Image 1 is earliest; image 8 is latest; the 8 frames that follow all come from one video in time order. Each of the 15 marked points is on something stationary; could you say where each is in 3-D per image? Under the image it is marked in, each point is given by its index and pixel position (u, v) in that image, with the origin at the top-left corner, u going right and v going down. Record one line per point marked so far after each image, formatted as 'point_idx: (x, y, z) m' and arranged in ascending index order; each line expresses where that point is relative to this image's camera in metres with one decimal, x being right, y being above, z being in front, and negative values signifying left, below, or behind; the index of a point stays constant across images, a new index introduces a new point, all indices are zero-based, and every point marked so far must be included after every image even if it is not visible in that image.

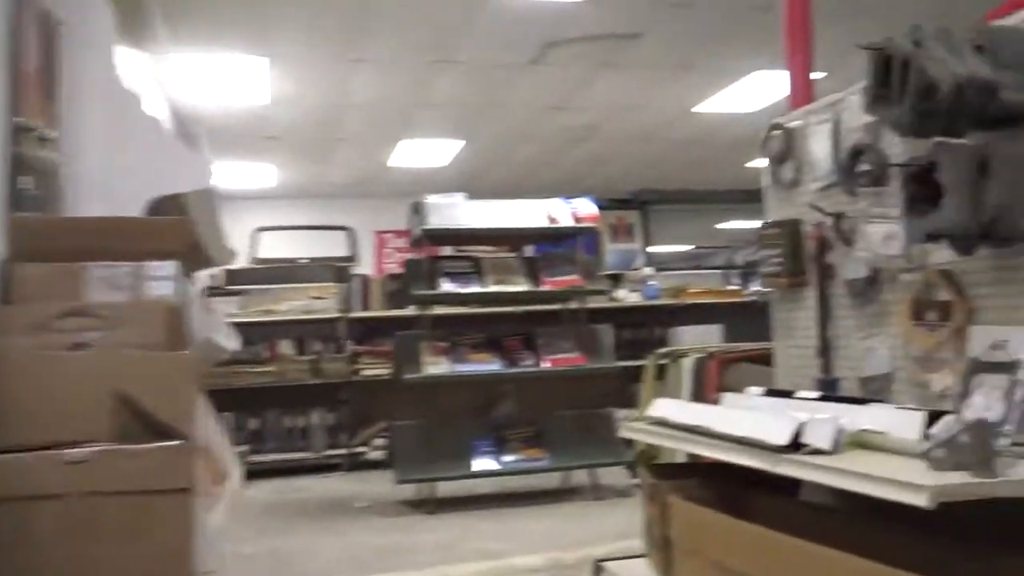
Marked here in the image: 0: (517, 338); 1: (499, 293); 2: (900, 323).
0: (0.0, -0.2, +3.5) m
1: (-0.1, 0.0, +3.5) m
2: (+0.6, -0.1, +1.4) m
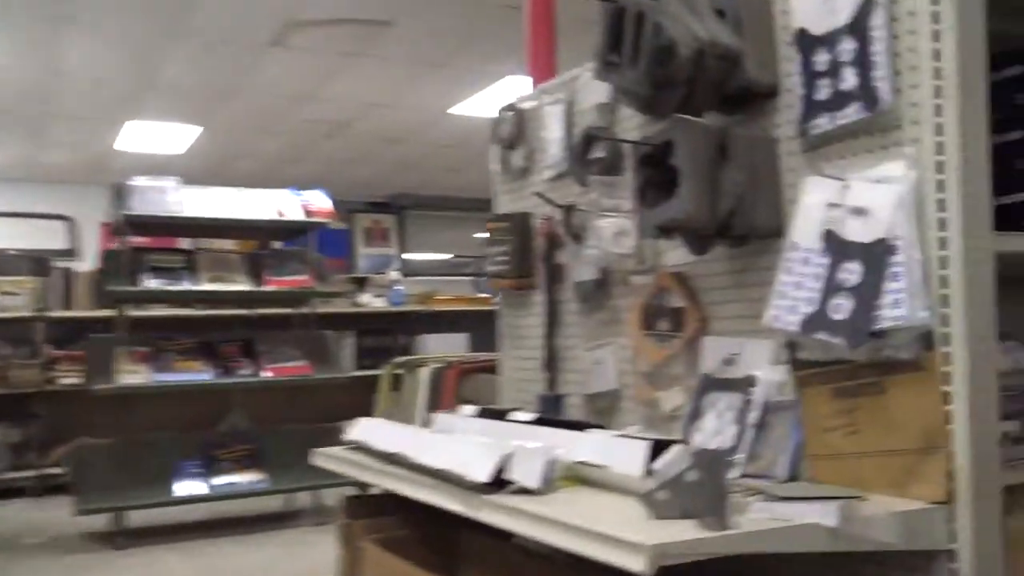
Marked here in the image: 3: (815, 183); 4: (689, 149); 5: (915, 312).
0: (-1.0, -0.2, +3.1) m
1: (-1.0, 0.0, +3.1) m
2: (+0.2, -0.1, +1.3) m
3: (+0.3, +0.1, +1.0) m
4: (+0.2, +0.2, +1.0) m
5: (+0.4, 0.0, +0.9) m
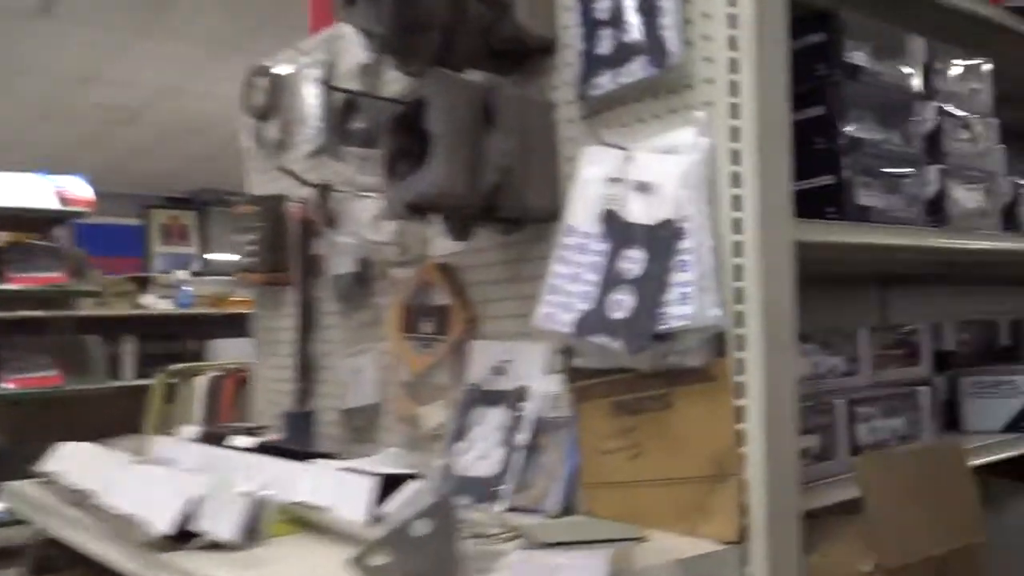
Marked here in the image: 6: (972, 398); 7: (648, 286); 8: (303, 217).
0: (-1.6, -0.2, +2.7) m
1: (-1.6, 0.0, +2.6) m
2: (-0.1, -0.1, +1.1) m
3: (+0.1, +0.1, +0.8) m
4: (-0.1, +0.2, +0.8) m
5: (+0.1, 0.0, +0.7) m
6: (+0.6, -0.1, +1.2) m
7: (+0.1, 0.0, +0.7) m
8: (-0.3, +0.1, +1.2) m
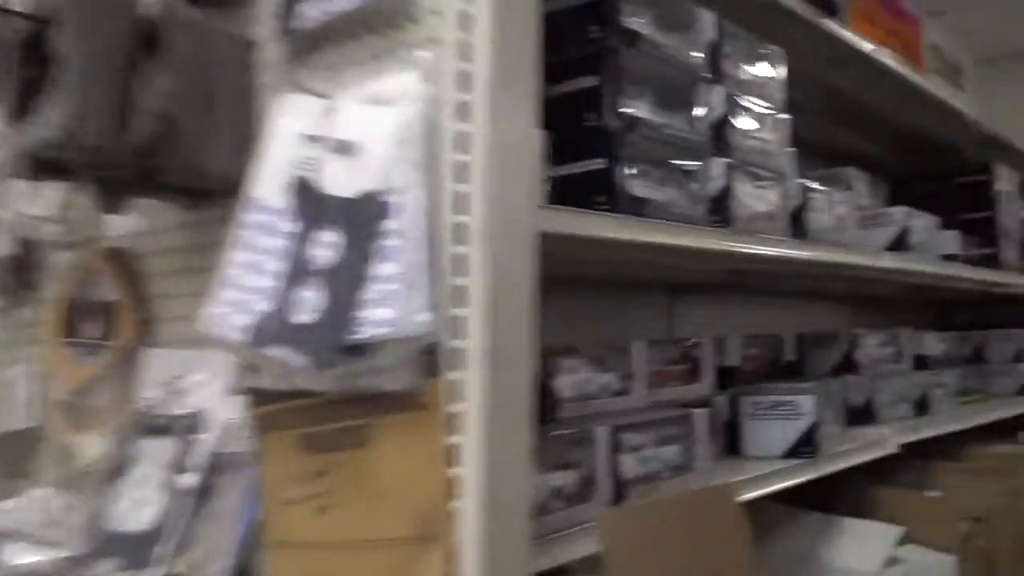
0: (-2.2, -0.1, +2.1) m
1: (-2.2, 0.0, +2.0) m
2: (-0.4, 0.0, +0.8) m
3: (-0.1, +0.1, +0.6) m
4: (-0.3, +0.2, +0.6) m
5: (-0.1, 0.0, +0.5) m
6: (+0.3, -0.2, +1.1) m
7: (-0.1, 0.0, +0.5) m
8: (-0.6, +0.1, +0.9) m
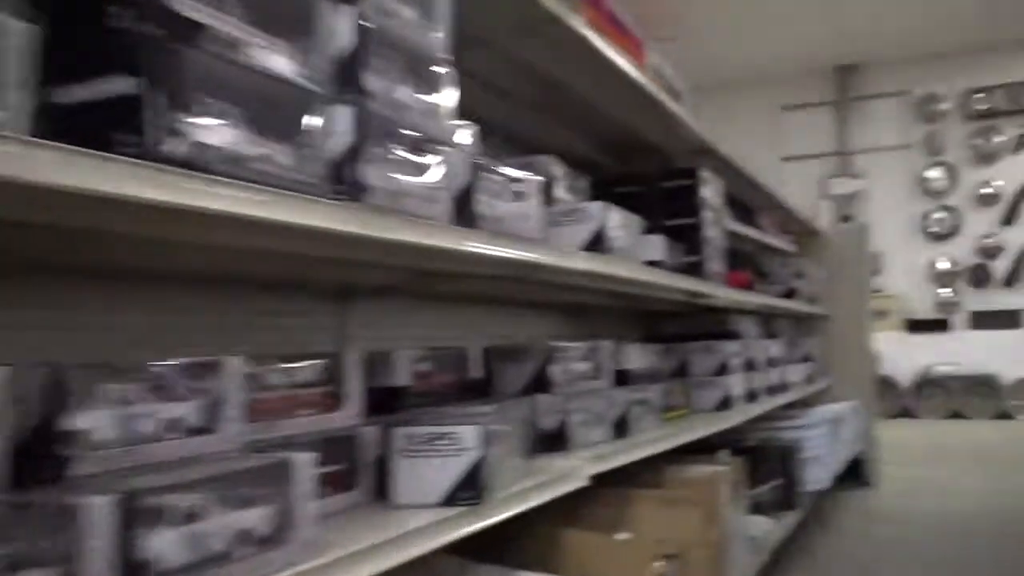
0: (-2.7, -0.1, +1.2) m
1: (-2.7, +0.1, +1.1) m
2: (-0.7, 0.0, +0.4) m
3: (-0.4, +0.1, +0.3) m
4: (-0.5, +0.2, +0.2) m
5: (-0.3, 0.0, +0.2) m
6: (-0.1, -0.2, +0.8) m
7: (-0.3, 0.0, +0.2) m
8: (-0.9, +0.1, +0.5) m
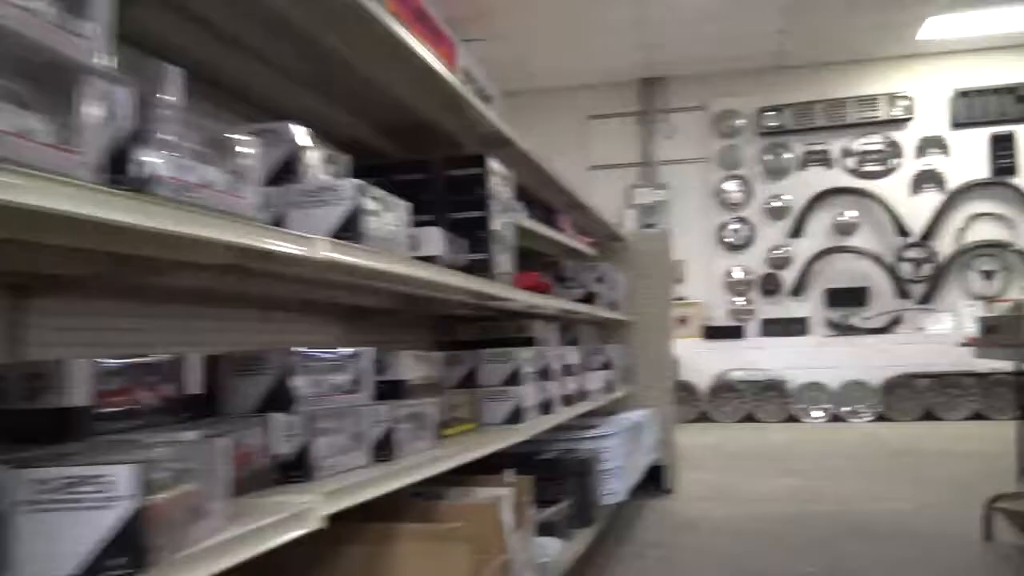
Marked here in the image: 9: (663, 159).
0: (-3.0, -0.1, +0.4) m
1: (-2.9, +0.1, +0.3) m
2: (-0.8, 0.0, 0.0) m
3: (-0.5, +0.2, 0.0) m
4: (-0.6, +0.2, -0.1) m
5: (-0.4, 0.0, -0.1) m
6: (-0.3, -0.1, +0.6) m
7: (-0.4, 0.0, -0.1) m
8: (-1.0, +0.1, +0.1) m
9: (+1.0, +0.9, +6.2) m
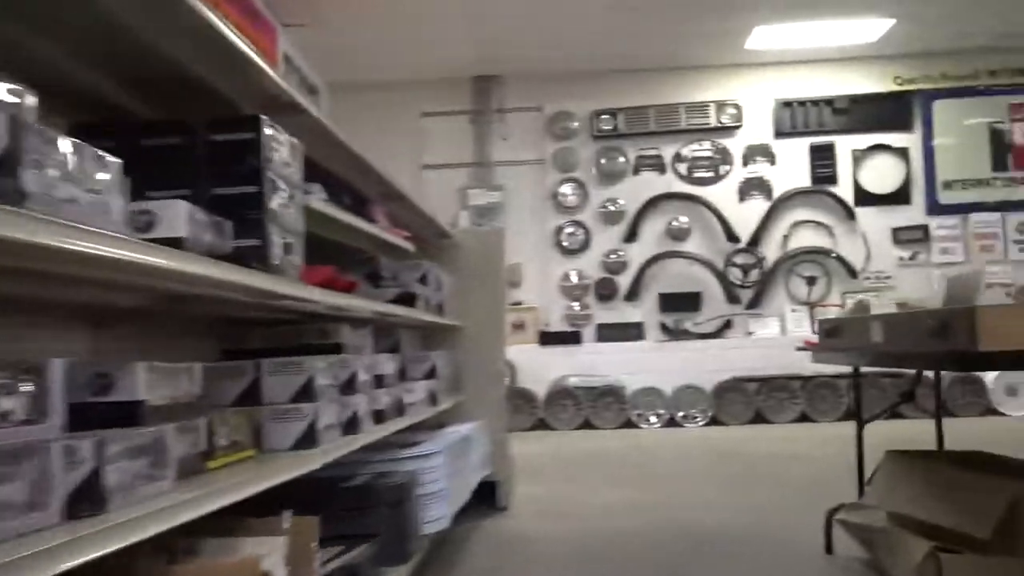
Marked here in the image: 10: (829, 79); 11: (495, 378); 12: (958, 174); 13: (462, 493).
0: (-3.0, -0.1, -0.4) m
1: (-3.0, +0.1, -0.4) m
2: (-0.8, 0.0, -0.4) m
3: (-0.5, +0.2, -0.4) m
4: (-0.6, +0.2, -0.5) m
5: (-0.4, 0.0, -0.4) m
6: (-0.4, -0.1, +0.3) m
7: (-0.4, +0.1, -0.4) m
8: (-1.0, +0.2, -0.4) m
9: (-0.1, +0.8, +6.0) m
10: (+2.1, +1.4, +5.9) m
11: (-0.1, -0.3, +2.9) m
12: (+2.8, +0.7, +5.8) m
13: (-0.1, -0.5, +2.3) m
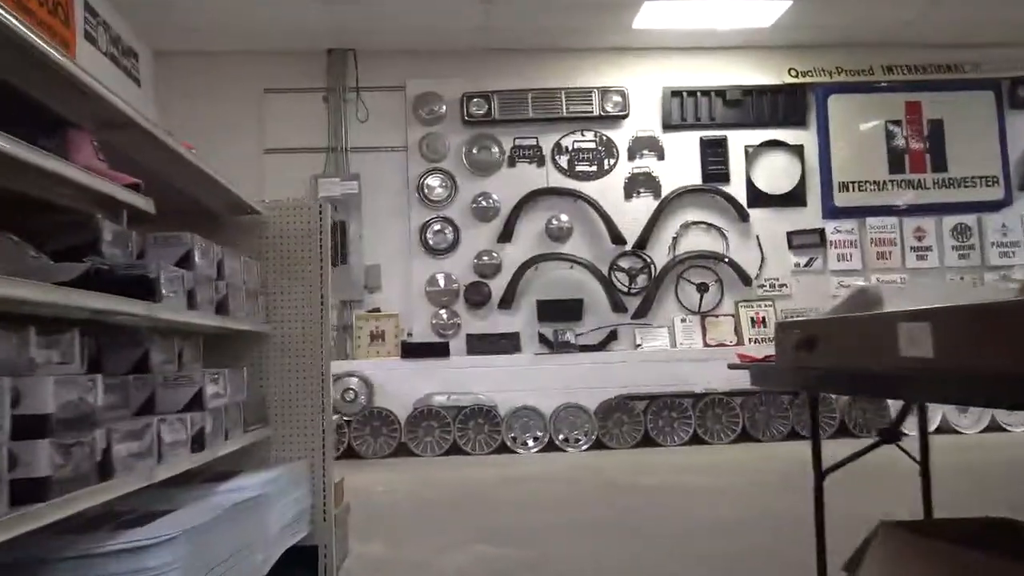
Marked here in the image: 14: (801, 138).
0: (-3.0, 0.0, -1.5) m
1: (-2.9, +0.2, -1.6) m
2: (-0.8, +0.1, -1.2) m
3: (-0.5, +0.2, -1.2) m
4: (-0.5, +0.3, -1.3) m
5: (-0.3, +0.1, -1.2) m
6: (-0.5, -0.1, -0.5) m
7: (-0.4, +0.1, -1.2) m
8: (-1.0, +0.2, -1.2) m
9: (-0.9, +0.8, +5.2) m
10: (+1.2, +1.3, +5.4) m
11: (-0.5, -0.3, +2.2) m
12: (+2.0, +0.7, +5.4) m
13: (-0.5, -0.5, +1.5) m
14: (+1.7, +0.9, +5.4) m
